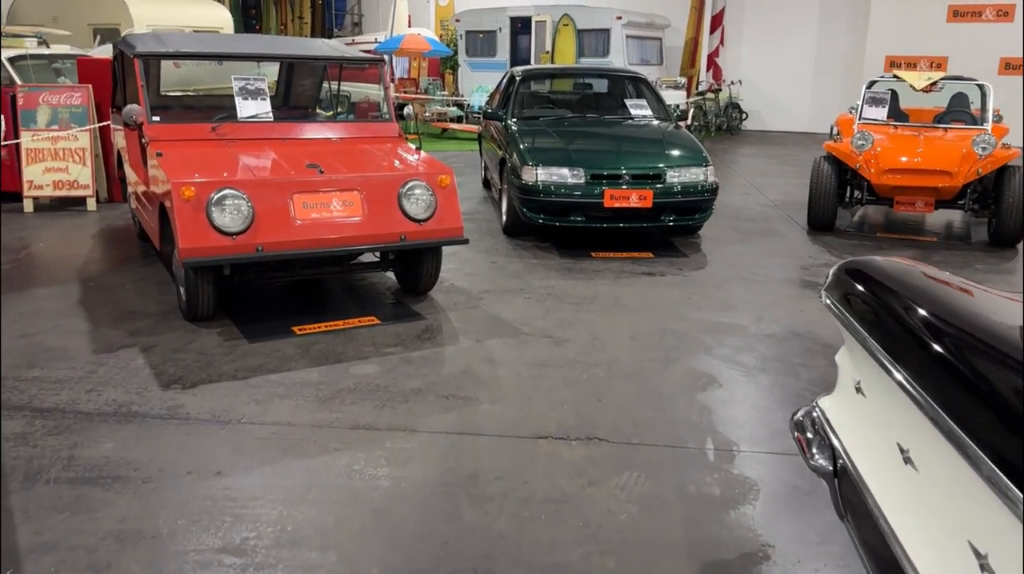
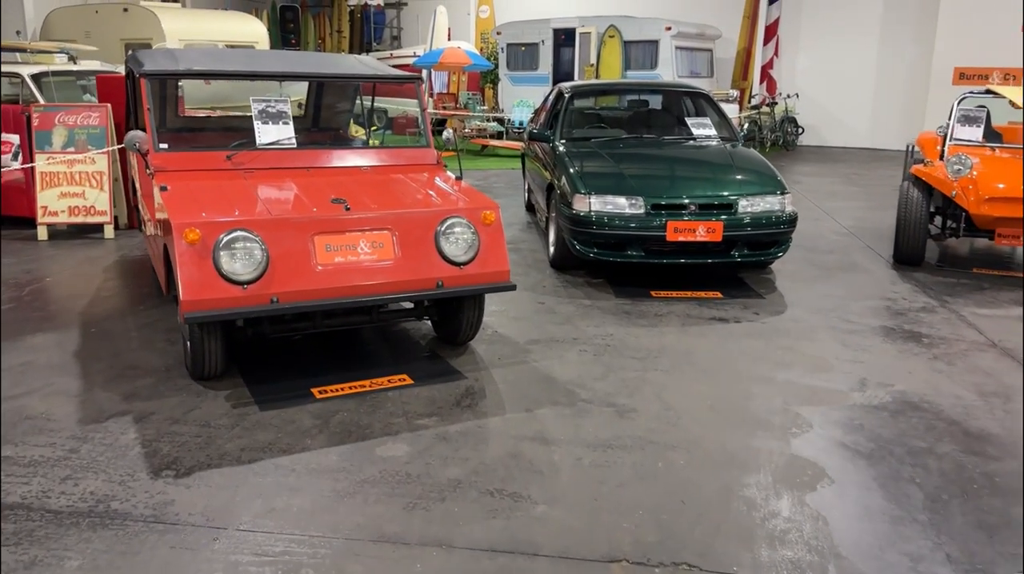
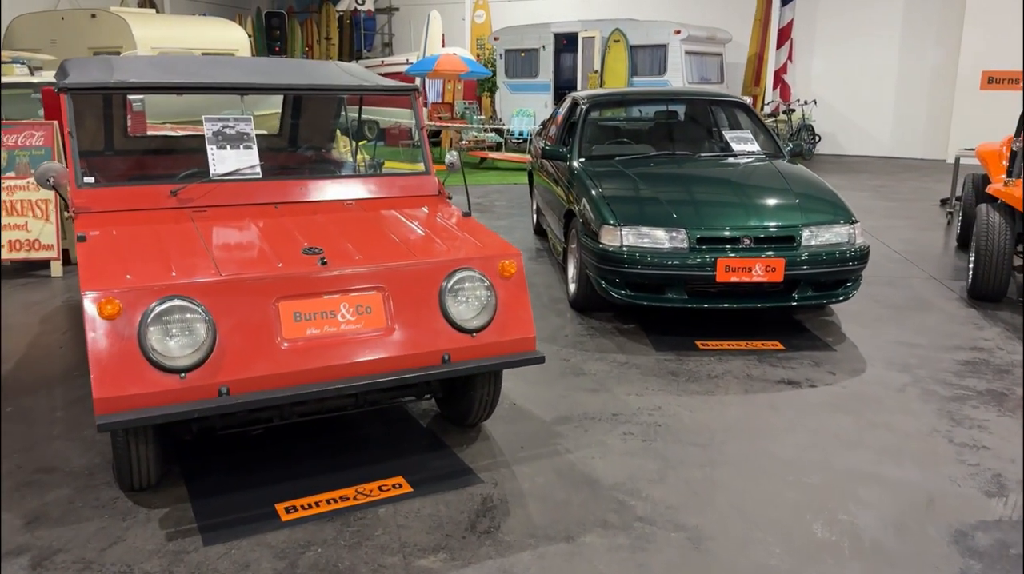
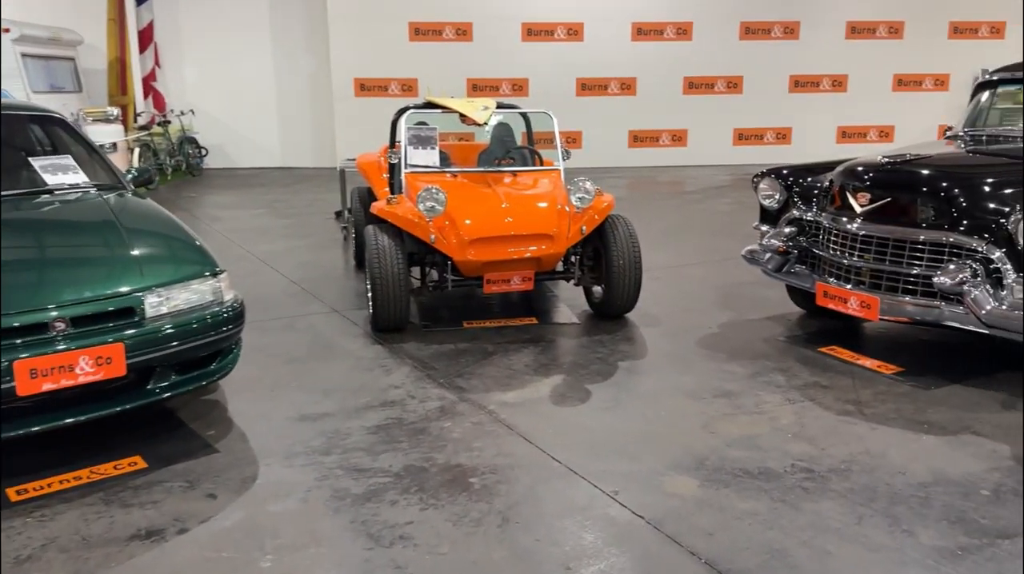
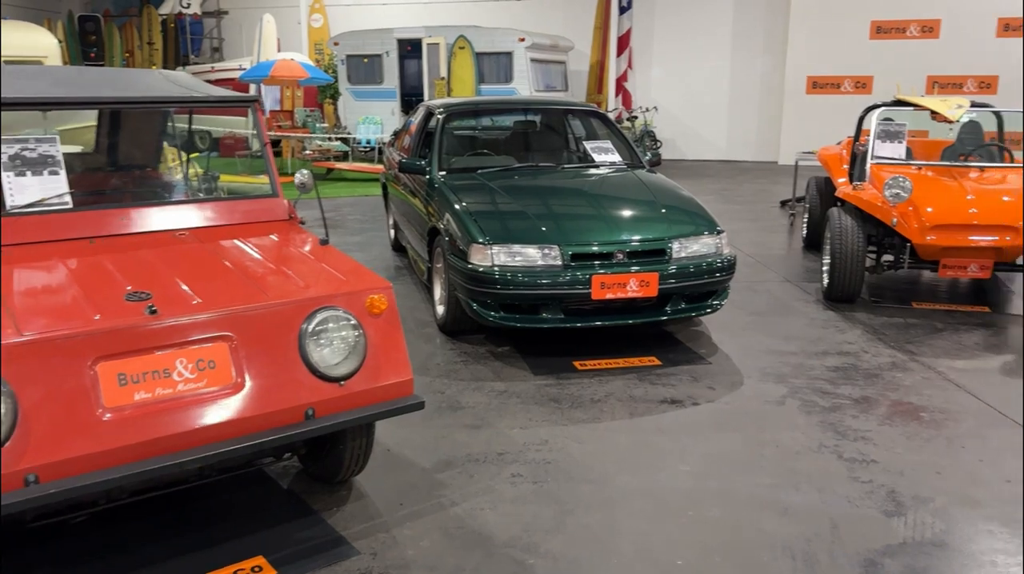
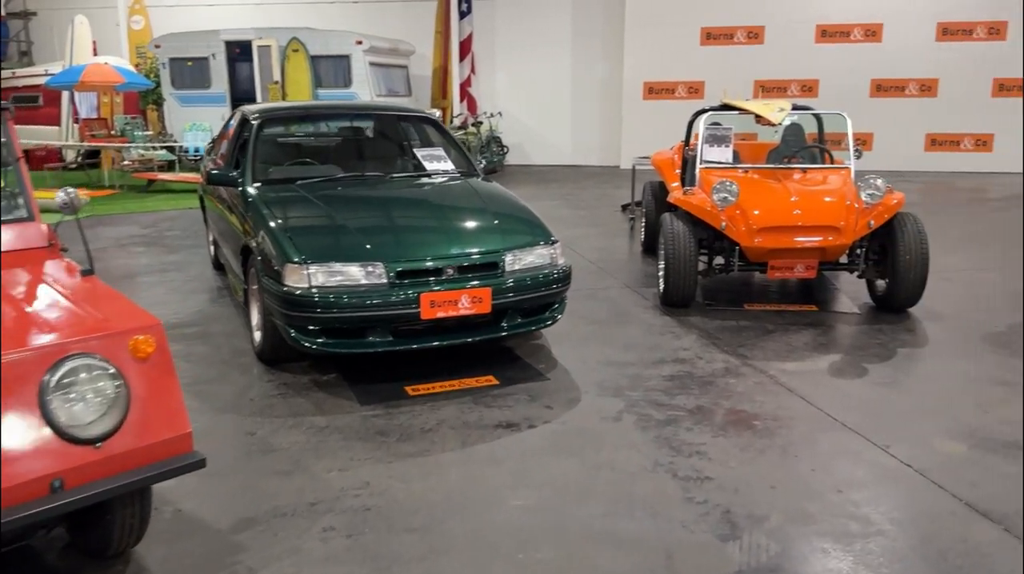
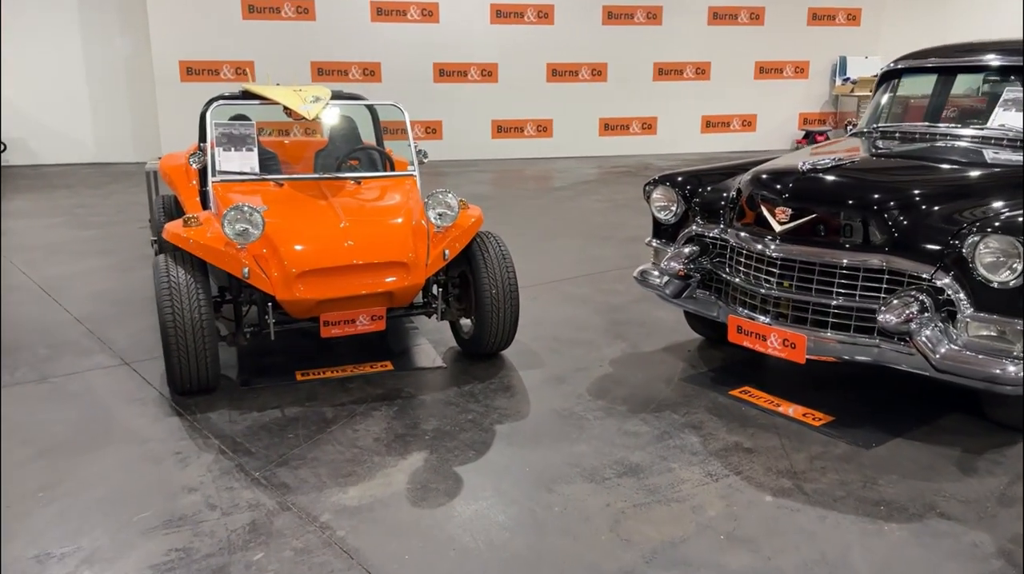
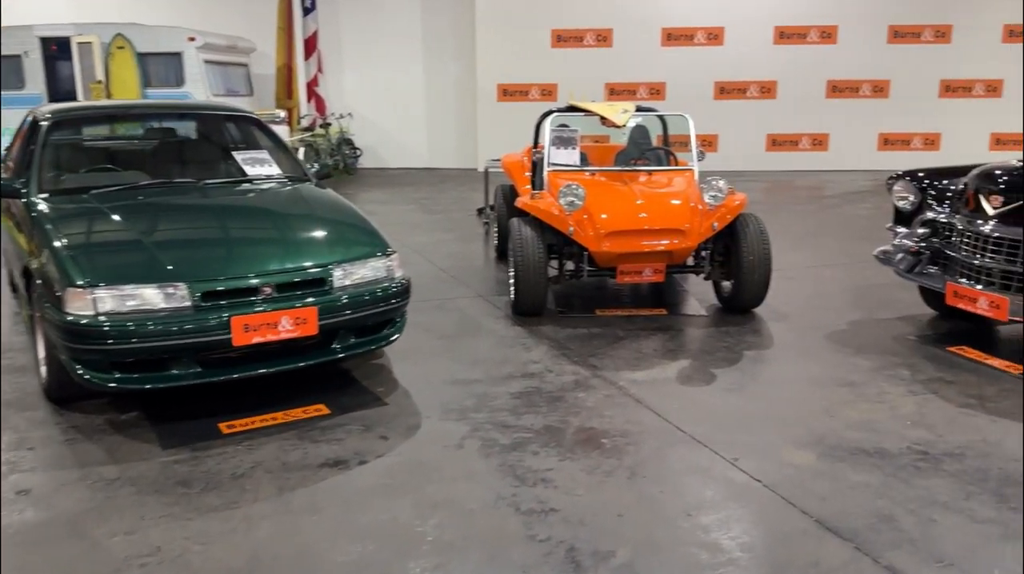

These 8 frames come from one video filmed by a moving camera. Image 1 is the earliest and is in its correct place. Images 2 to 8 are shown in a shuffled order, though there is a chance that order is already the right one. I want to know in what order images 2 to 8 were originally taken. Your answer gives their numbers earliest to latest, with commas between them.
2, 3, 5, 6, 8, 4, 7
